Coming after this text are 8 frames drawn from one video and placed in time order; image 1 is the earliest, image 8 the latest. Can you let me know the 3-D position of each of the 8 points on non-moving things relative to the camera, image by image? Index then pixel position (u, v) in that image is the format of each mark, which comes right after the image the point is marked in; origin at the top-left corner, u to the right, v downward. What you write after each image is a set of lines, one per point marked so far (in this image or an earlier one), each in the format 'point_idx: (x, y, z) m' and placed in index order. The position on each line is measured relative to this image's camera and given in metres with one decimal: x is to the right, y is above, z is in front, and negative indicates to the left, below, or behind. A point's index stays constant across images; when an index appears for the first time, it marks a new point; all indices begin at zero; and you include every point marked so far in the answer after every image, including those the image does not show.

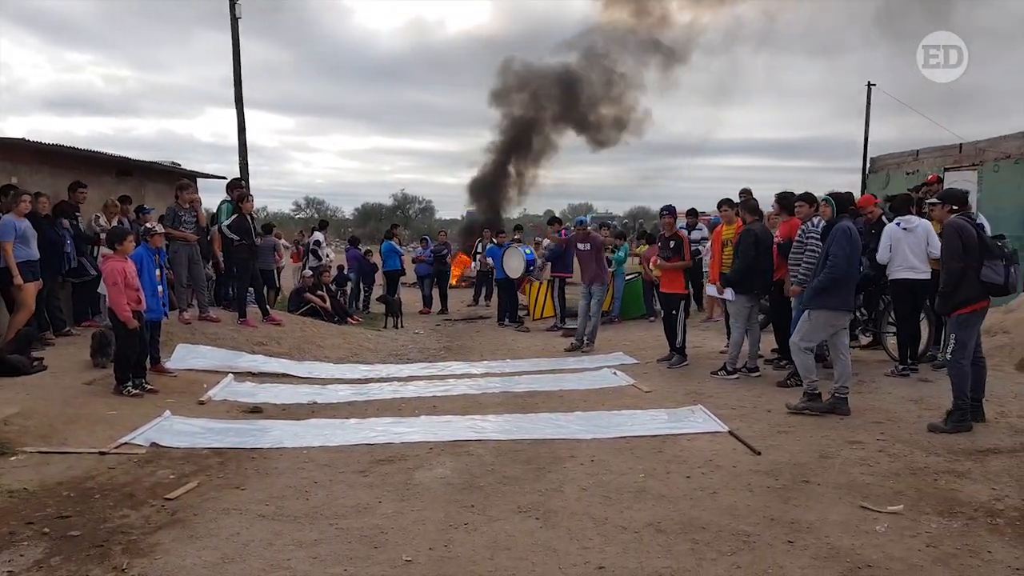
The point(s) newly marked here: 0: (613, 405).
0: (+0.8, -0.9, +6.9) m
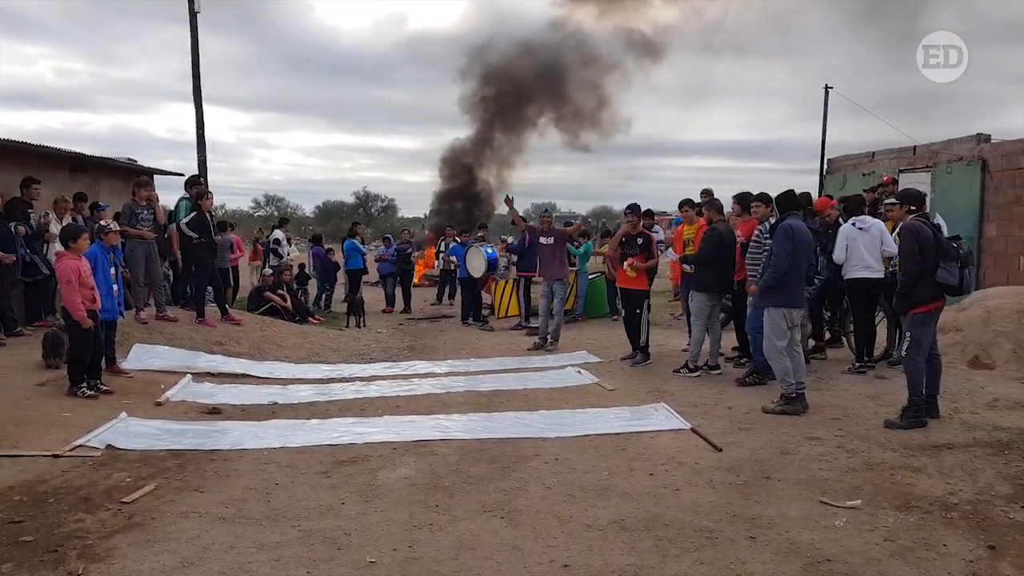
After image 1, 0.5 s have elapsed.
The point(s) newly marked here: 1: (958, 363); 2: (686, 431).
0: (+0.5, -0.9, +6.9) m
1: (+4.1, -0.7, +8.0) m
2: (+1.3, -1.1, +6.7) m
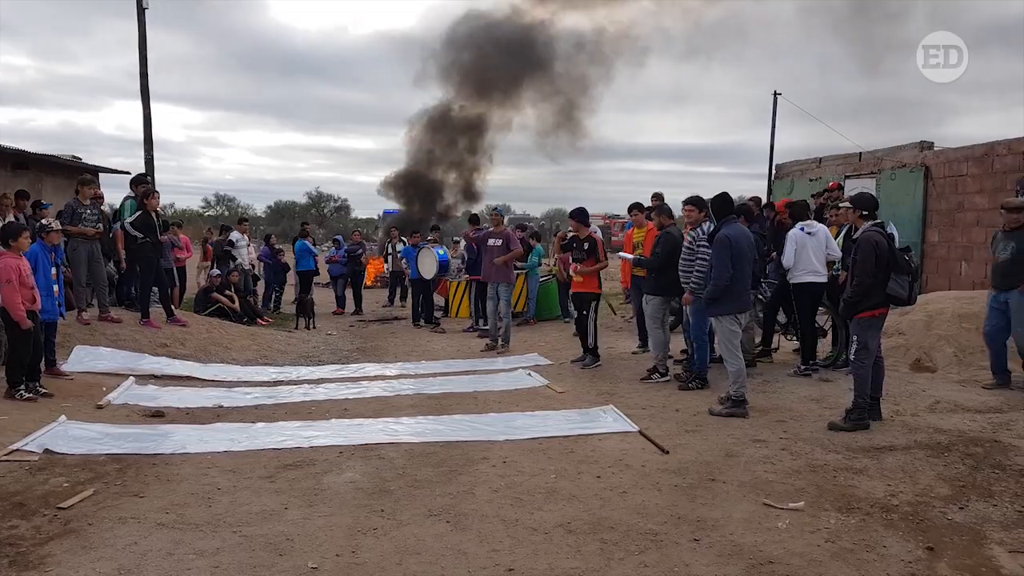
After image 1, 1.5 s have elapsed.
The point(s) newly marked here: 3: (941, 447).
0: (+0.1, -1.0, +6.9) m
1: (+3.7, -0.7, +8.2) m
2: (+0.9, -1.1, +6.7) m
3: (+3.2, -1.2, +6.6) m
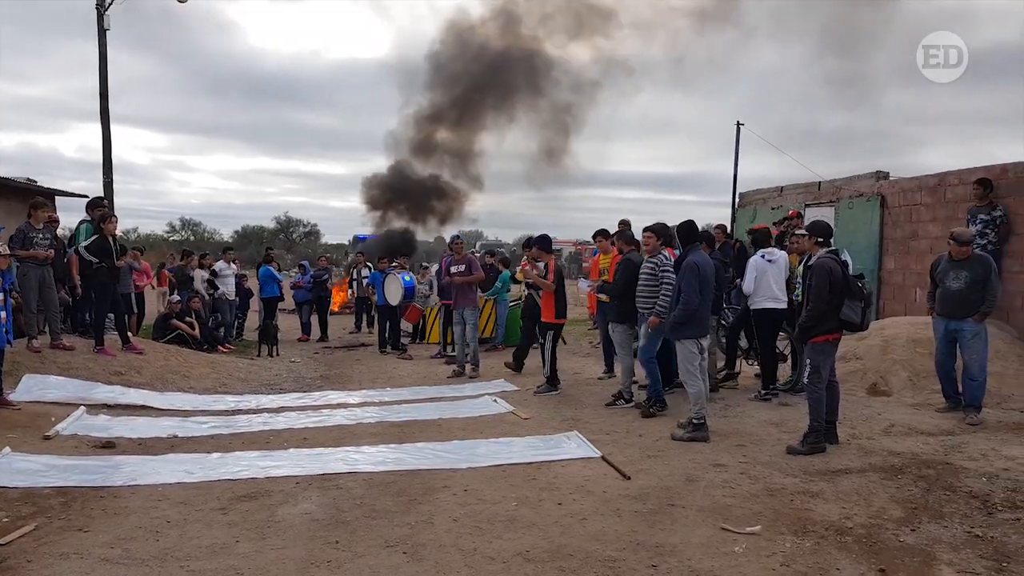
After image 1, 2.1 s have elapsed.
0: (-0.2, -1.2, +7.0) m
1: (+3.3, -1.0, +8.3) m
2: (+0.7, -1.3, +6.8) m
3: (+3.0, -1.4, +6.7) m
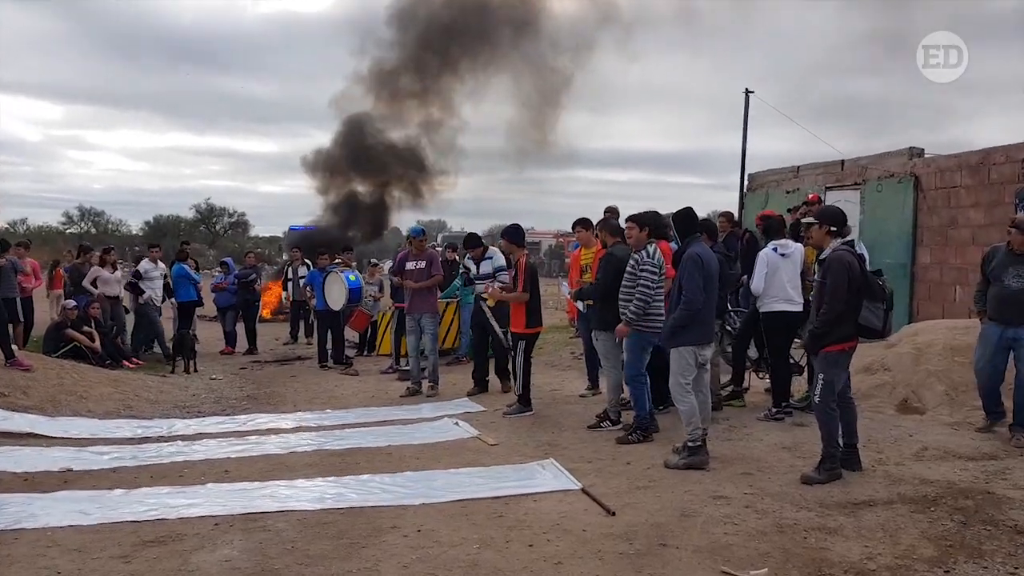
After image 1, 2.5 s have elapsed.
0: (-0.4, -1.2, +6.0) m
1: (+3.1, -0.9, +7.3) m
2: (+0.4, -1.3, +5.8) m
3: (+2.7, -1.4, +5.7) m
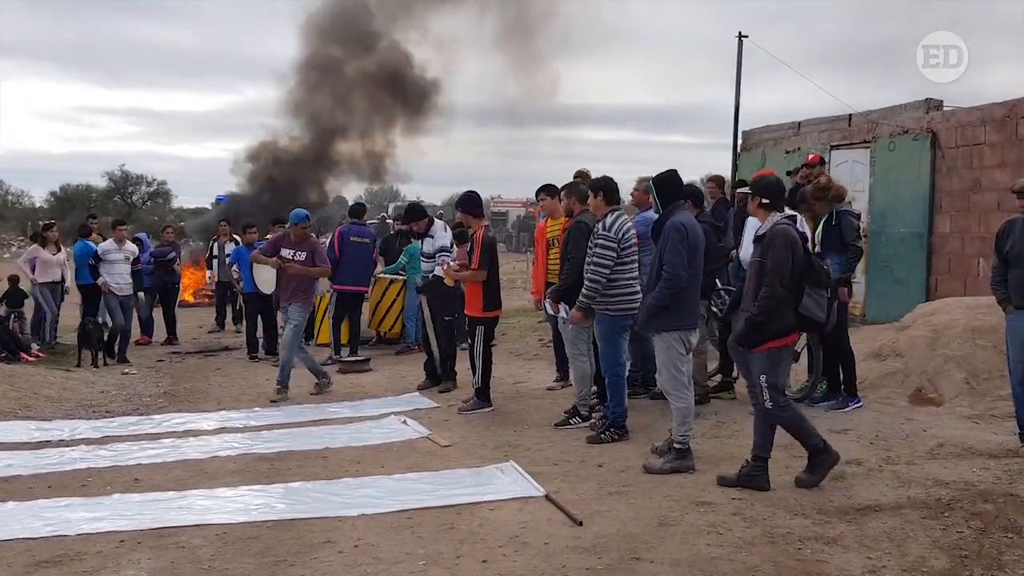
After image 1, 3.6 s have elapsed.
0: (-0.7, -1.1, +5.4) m
1: (+2.9, -0.7, +6.5) m
2: (+0.2, -1.2, +5.1) m
3: (+2.4, -1.3, +4.9) m
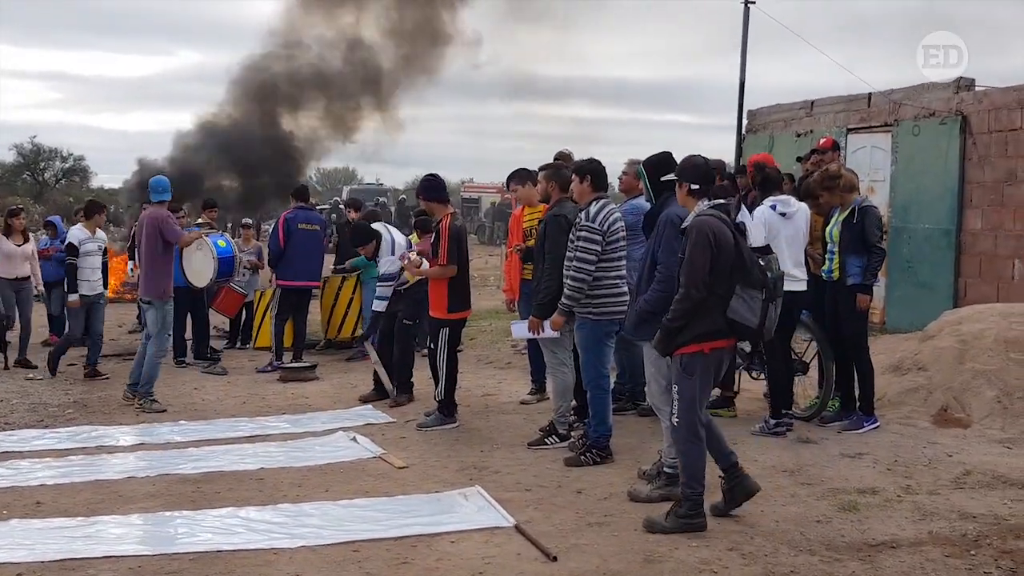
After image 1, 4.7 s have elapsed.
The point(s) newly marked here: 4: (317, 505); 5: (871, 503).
0: (-0.9, -1.0, +4.7) m
1: (+2.7, -0.8, +5.8) m
2: (0.0, -1.2, +4.5) m
3: (+2.3, -1.3, +4.3) m
4: (-1.0, -1.1, +4.5) m
5: (+2.0, -1.2, +4.8) m
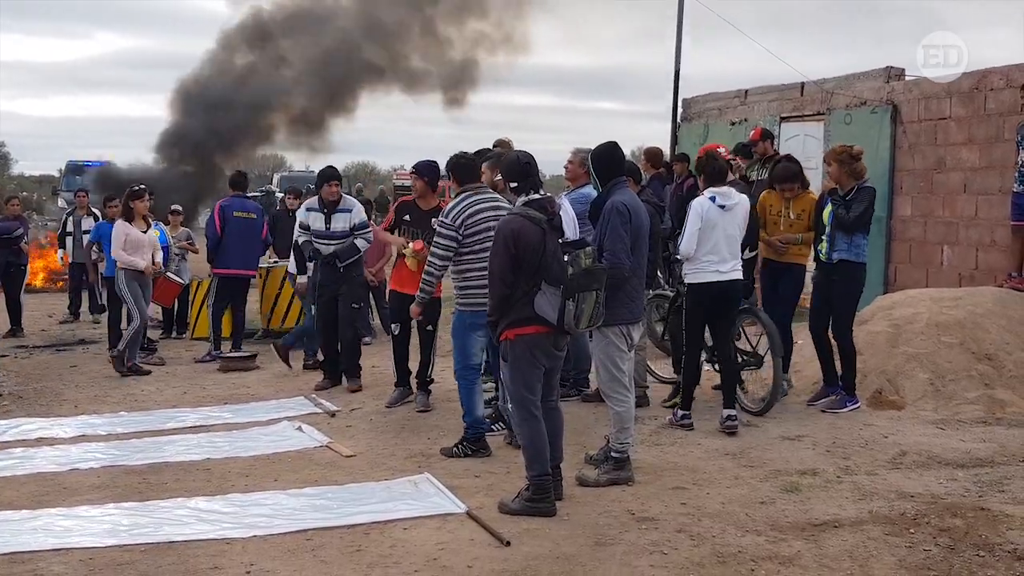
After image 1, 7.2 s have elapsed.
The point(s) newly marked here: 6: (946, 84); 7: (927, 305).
0: (-1.1, -1.0, +4.7) m
1: (+2.4, -0.7, +6.0) m
2: (-0.3, -1.2, +4.5) m
3: (+2.0, -1.2, +4.4) m
4: (-1.2, -1.0, +4.5) m
5: (+1.7, -1.1, +4.9) m
6: (+4.3, +1.9, +8.6) m
7: (+3.2, -0.1, +6.6) m
